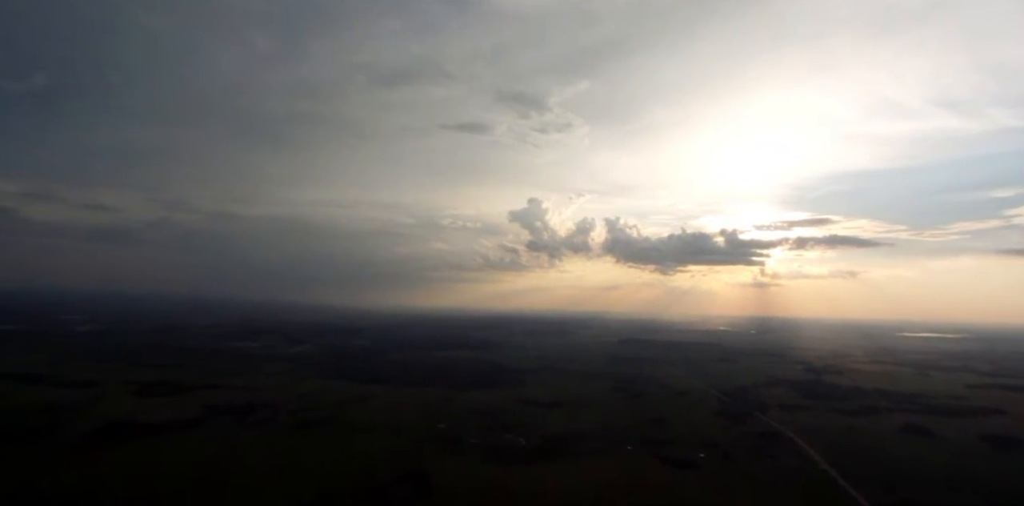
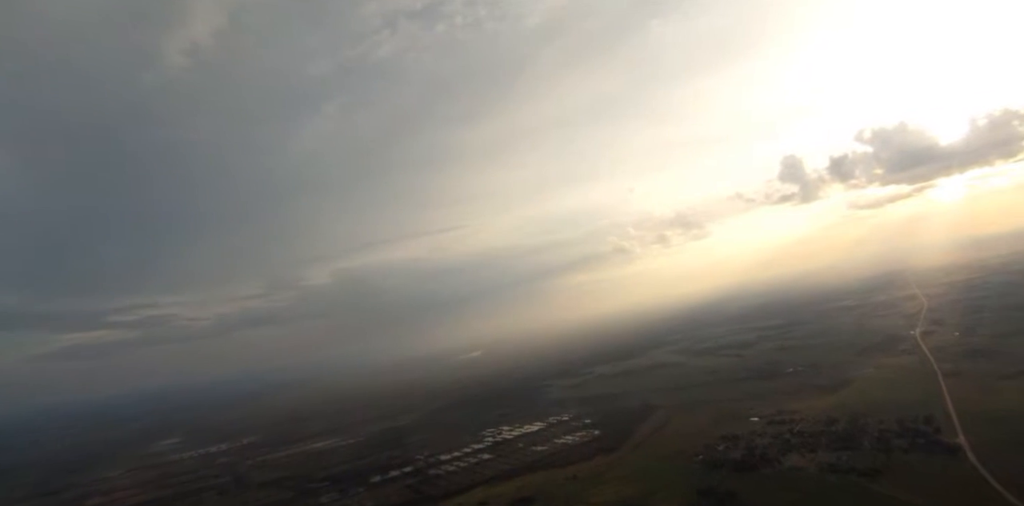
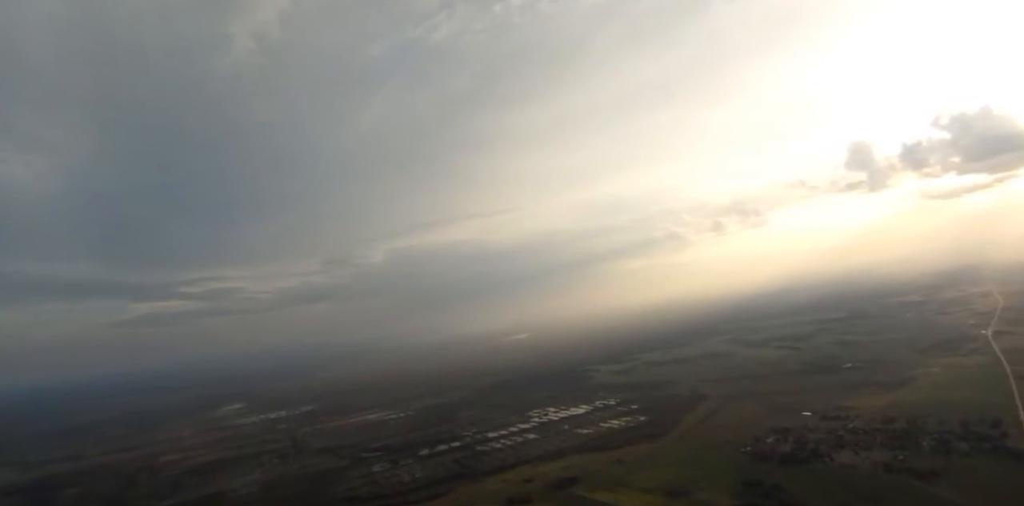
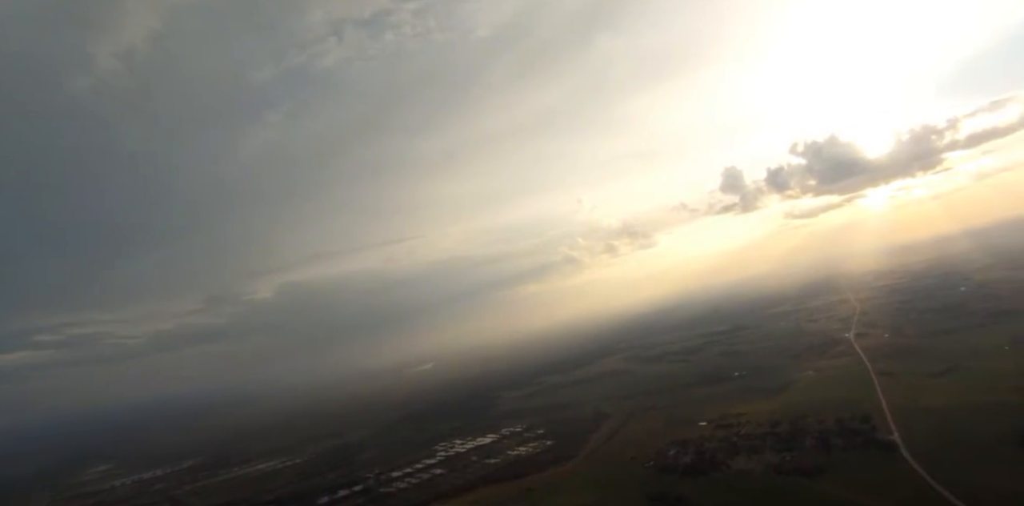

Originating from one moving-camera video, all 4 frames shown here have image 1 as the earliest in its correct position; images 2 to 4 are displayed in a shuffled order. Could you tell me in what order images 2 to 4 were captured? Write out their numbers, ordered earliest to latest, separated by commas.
3, 2, 4
